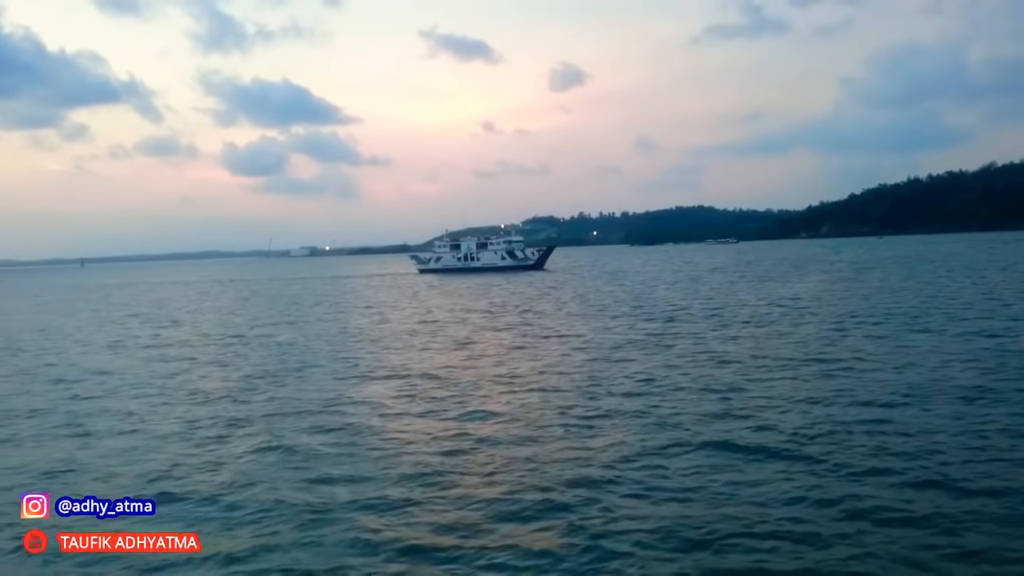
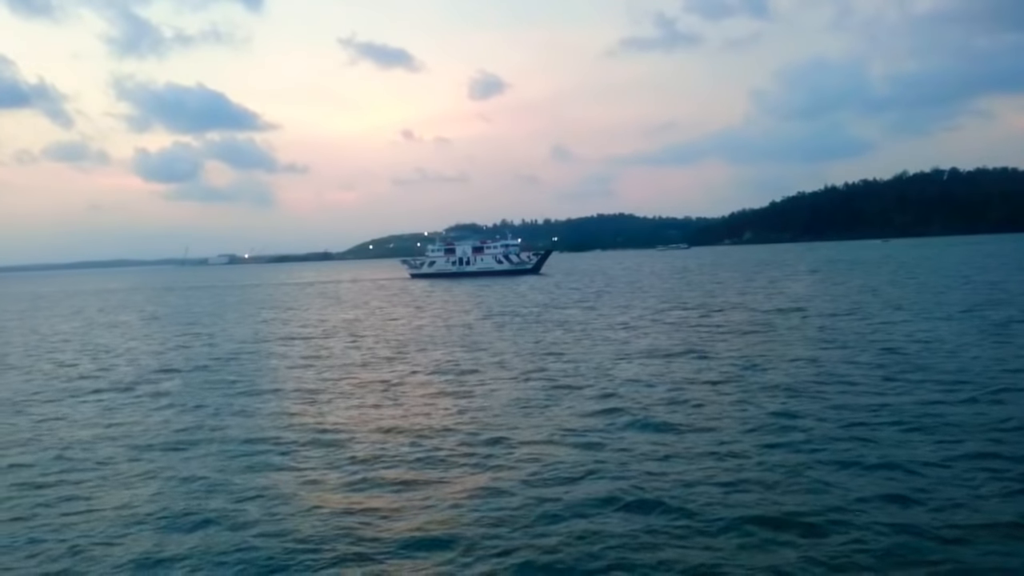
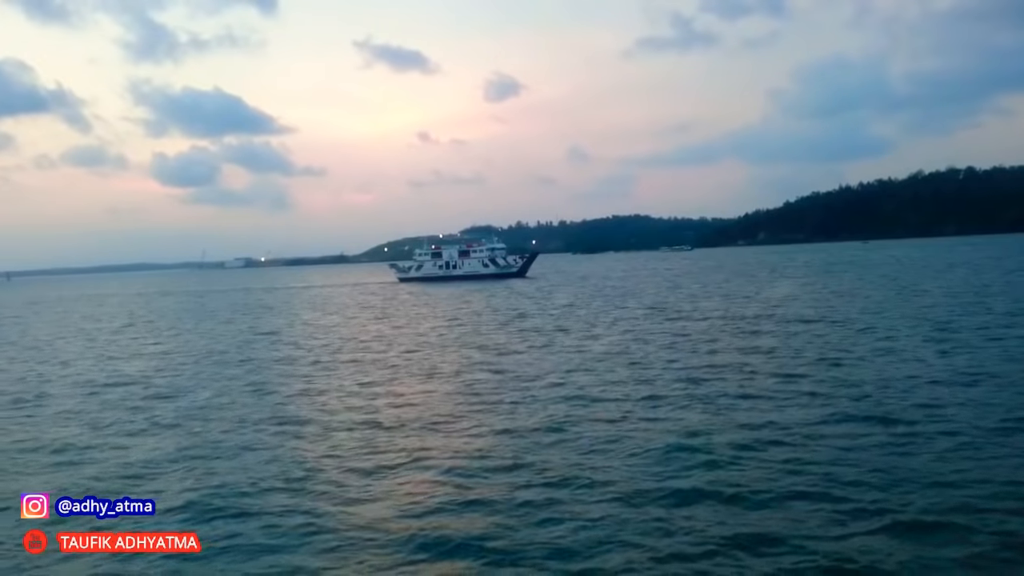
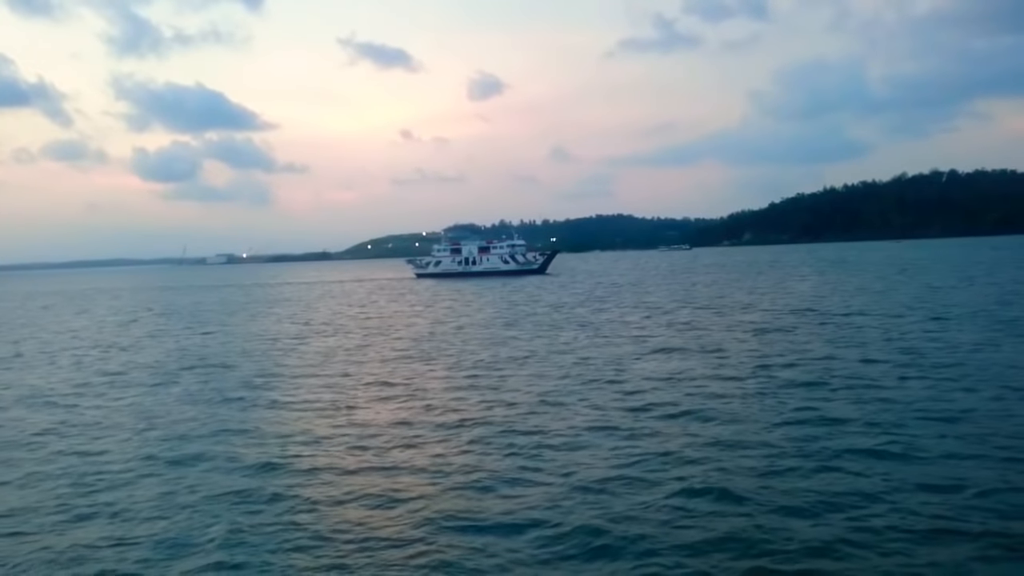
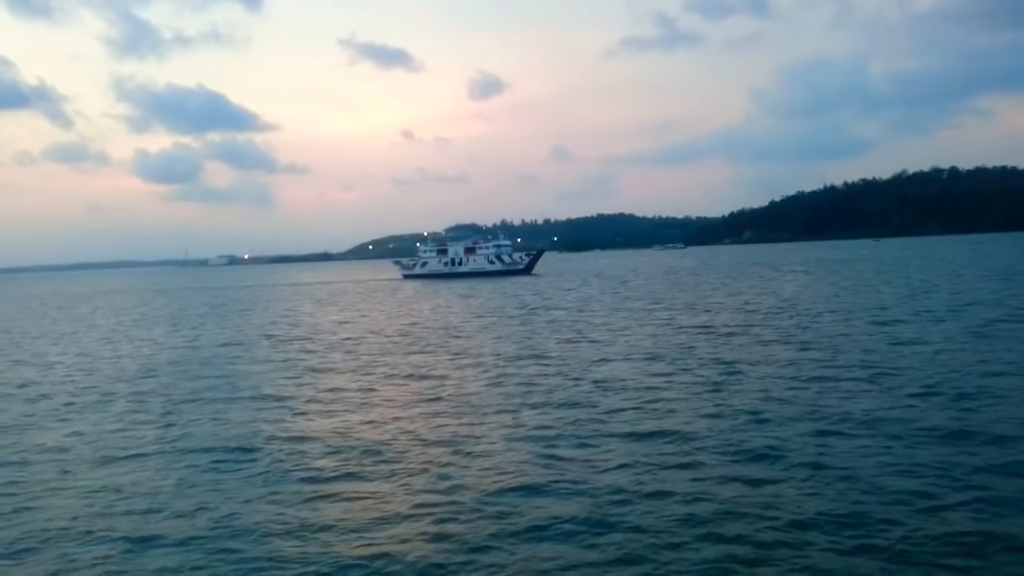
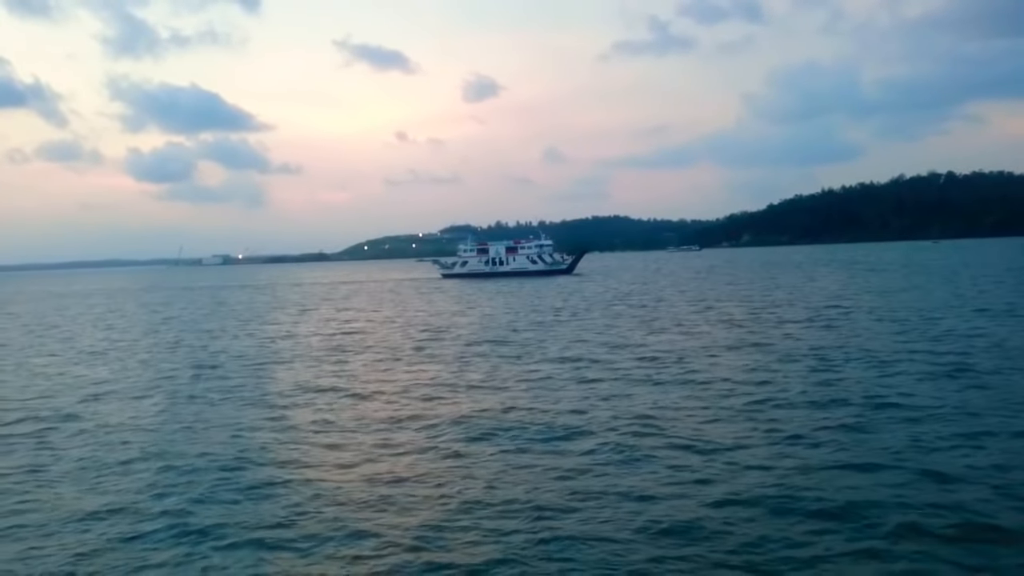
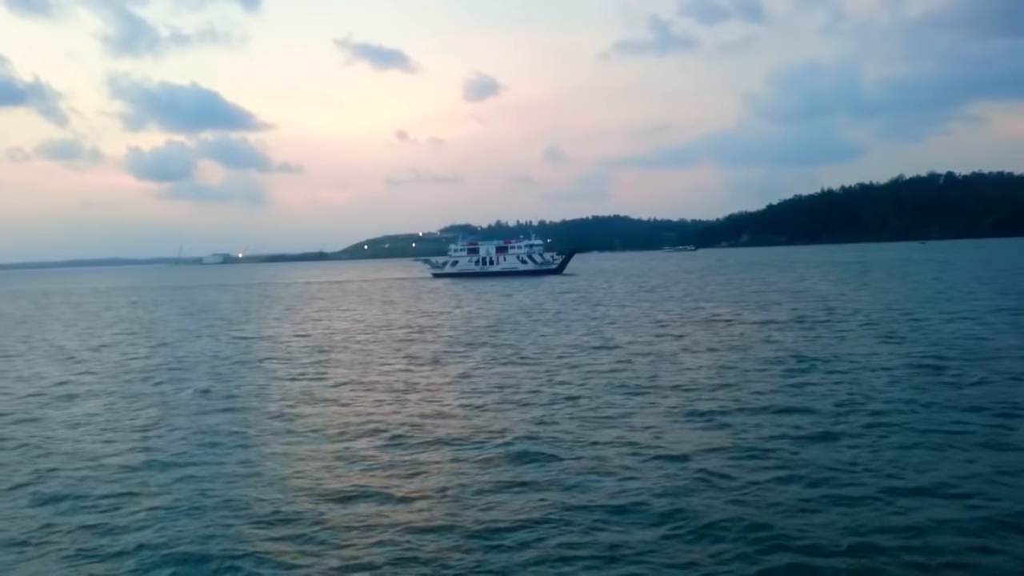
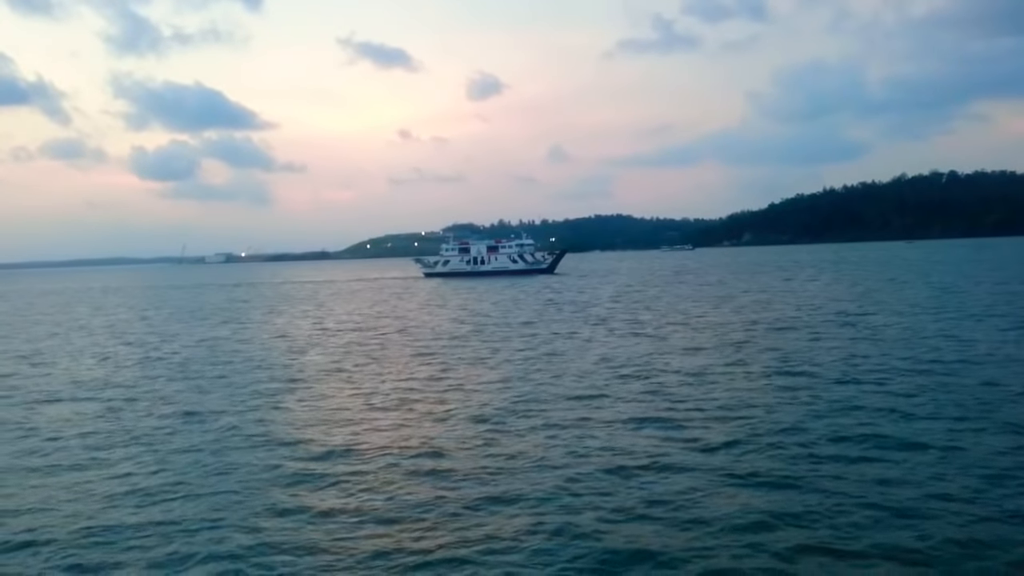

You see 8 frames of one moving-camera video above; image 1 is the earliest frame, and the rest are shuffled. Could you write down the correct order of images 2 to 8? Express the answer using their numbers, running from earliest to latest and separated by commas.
3, 5, 2, 4, 8, 7, 6
